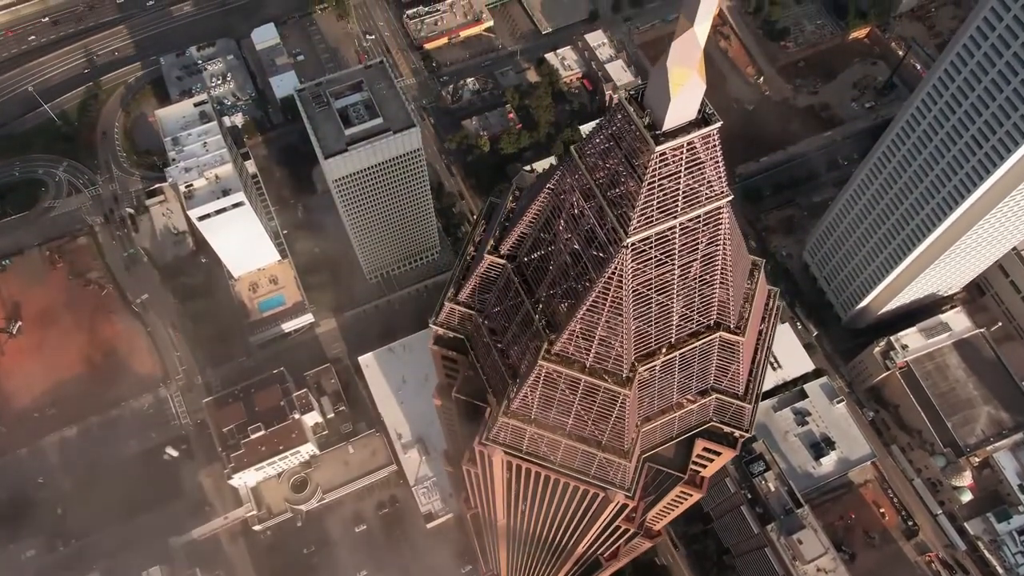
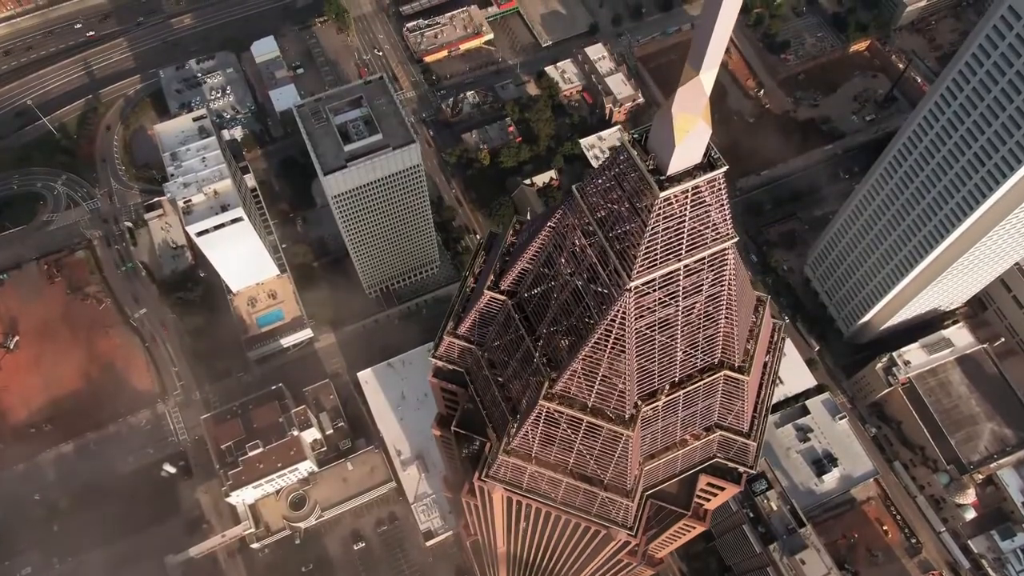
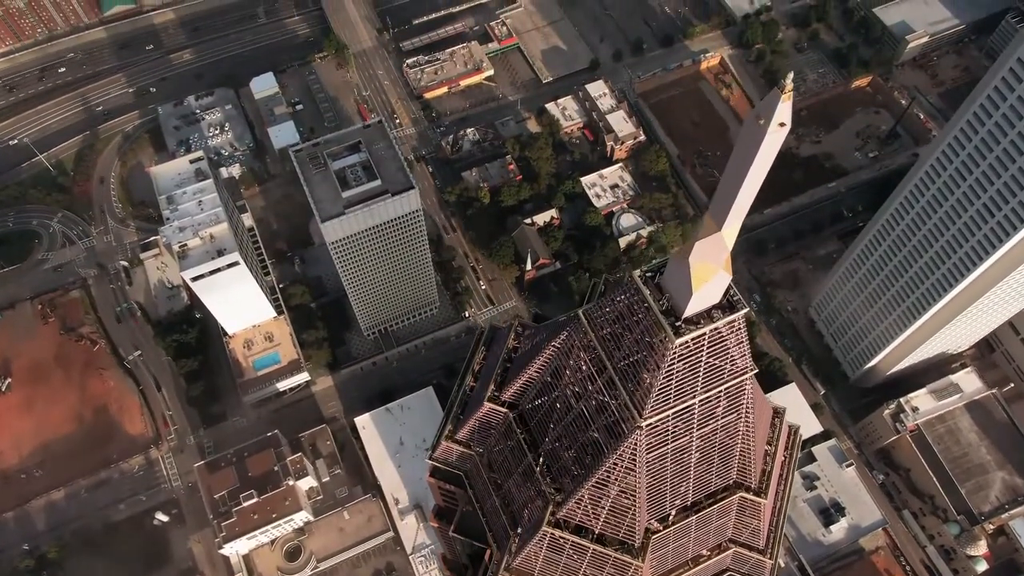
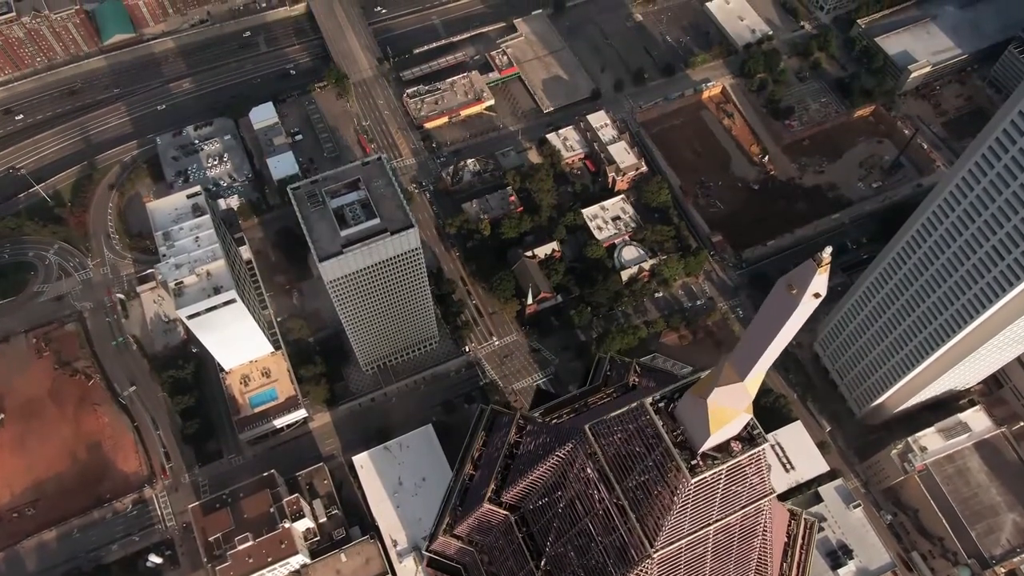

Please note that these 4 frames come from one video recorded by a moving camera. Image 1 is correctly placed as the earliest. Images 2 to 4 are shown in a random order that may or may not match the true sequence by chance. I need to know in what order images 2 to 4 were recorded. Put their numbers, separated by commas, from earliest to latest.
2, 3, 4
